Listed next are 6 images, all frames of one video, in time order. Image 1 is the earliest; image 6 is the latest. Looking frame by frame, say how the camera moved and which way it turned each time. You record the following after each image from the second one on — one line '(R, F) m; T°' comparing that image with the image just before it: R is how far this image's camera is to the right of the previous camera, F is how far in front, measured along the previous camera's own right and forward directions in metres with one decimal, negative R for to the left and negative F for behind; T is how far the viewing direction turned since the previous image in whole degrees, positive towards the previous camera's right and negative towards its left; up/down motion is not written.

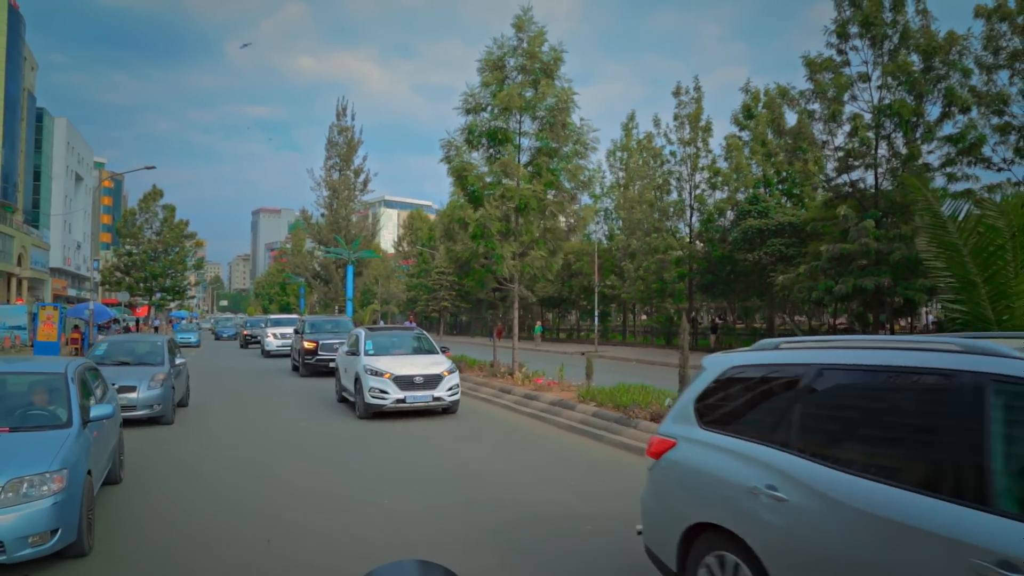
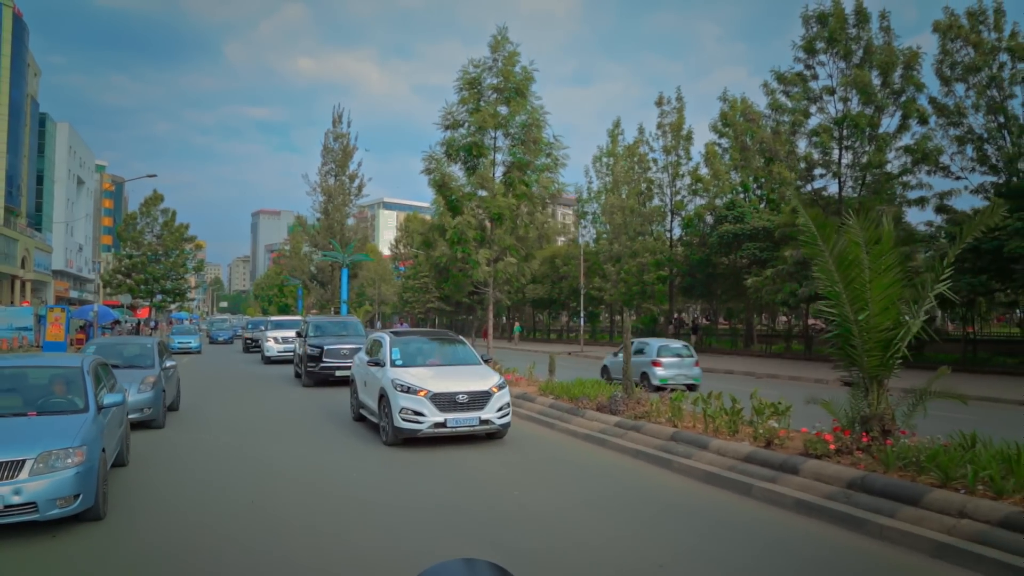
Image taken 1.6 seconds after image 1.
(+0.5, -1.1) m; 0°
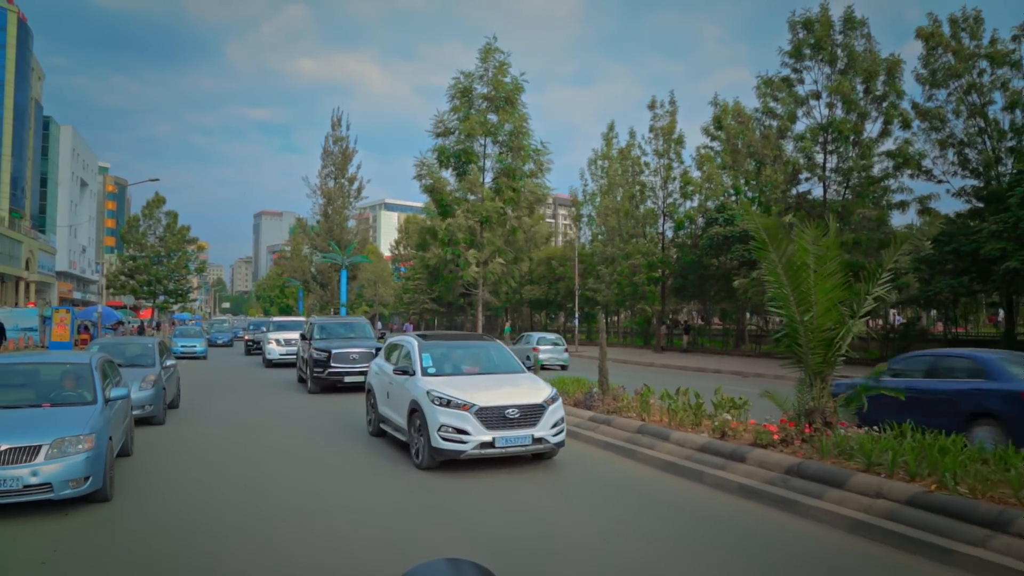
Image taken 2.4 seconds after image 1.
(+0.3, -0.6) m; 0°
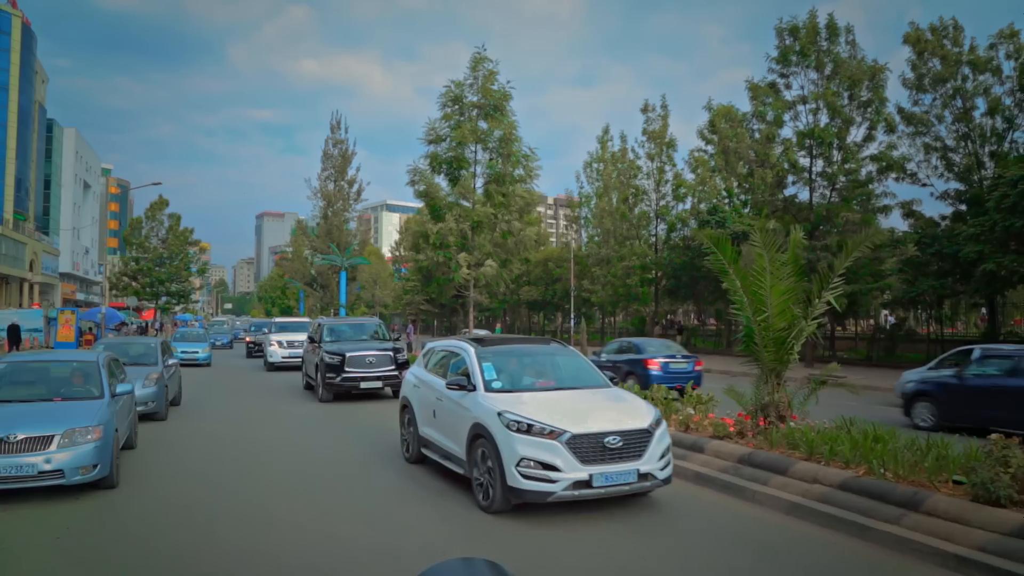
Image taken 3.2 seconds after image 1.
(+0.3, -0.5) m; 0°
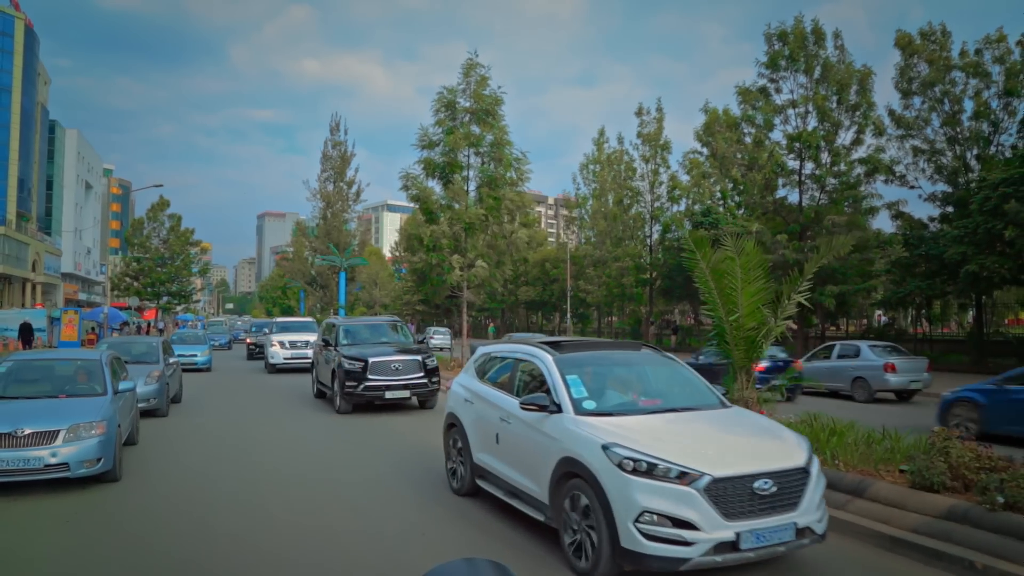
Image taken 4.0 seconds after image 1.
(+0.2, -0.4) m; 0°
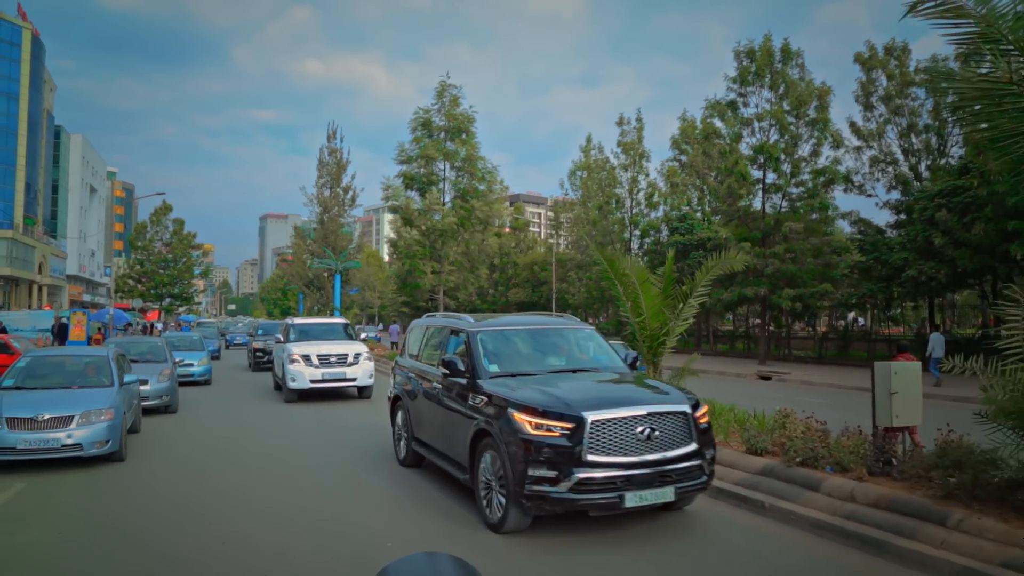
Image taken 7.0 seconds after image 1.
(+0.8, -1.5) m; 0°
